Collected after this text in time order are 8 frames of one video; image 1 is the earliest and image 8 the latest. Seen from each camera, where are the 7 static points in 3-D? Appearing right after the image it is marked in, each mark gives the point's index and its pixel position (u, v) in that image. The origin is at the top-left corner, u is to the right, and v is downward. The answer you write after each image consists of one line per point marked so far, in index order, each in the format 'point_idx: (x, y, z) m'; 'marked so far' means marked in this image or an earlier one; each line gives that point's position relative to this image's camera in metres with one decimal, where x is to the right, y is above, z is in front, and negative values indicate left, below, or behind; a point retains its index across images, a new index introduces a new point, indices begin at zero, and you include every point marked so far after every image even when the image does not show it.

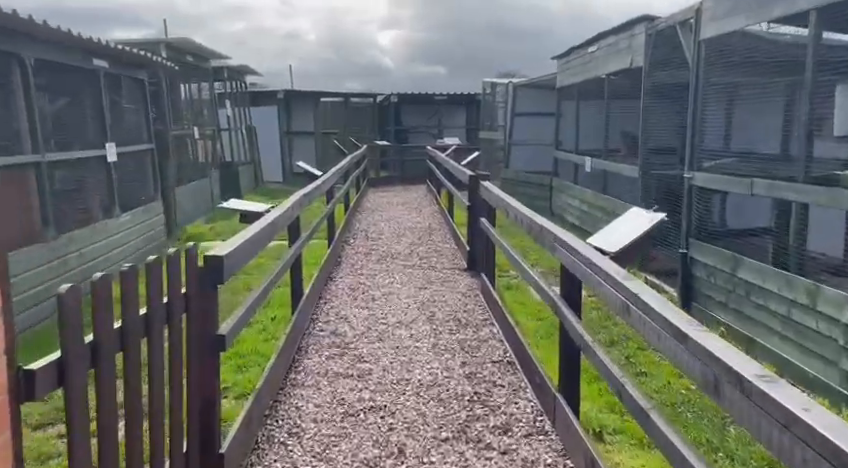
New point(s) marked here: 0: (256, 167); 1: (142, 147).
0: (-3.5, +1.4, +15.6) m
1: (-3.1, +0.9, +8.0) m
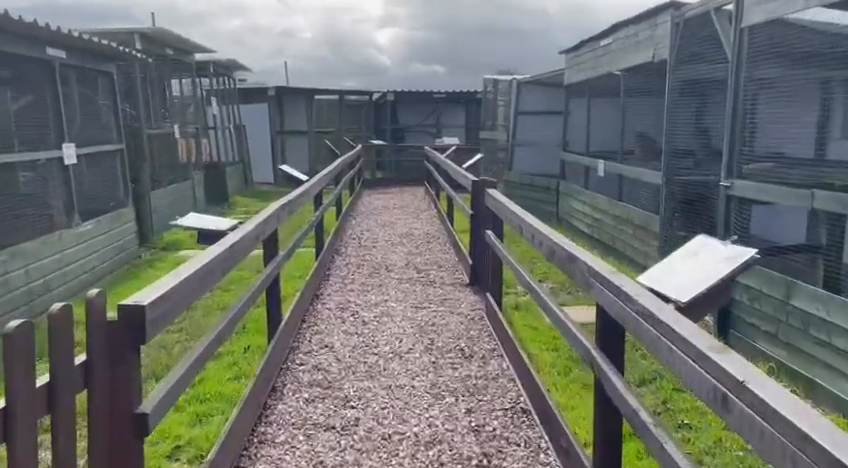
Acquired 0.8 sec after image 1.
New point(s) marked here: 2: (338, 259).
0: (-3.6, +1.3, +14.8) m
1: (-3.1, +0.8, +7.3) m
2: (-0.9, -0.3, +7.8) m
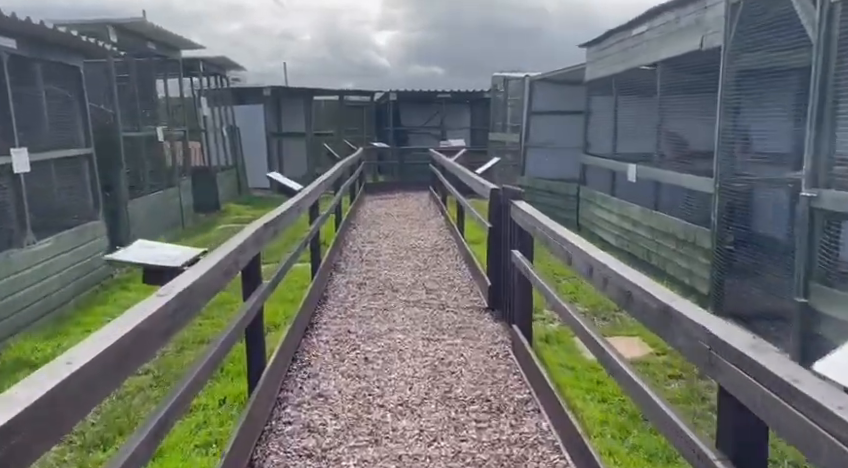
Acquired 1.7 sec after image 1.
0: (-3.5, +1.2, +14.0) m
1: (-3.0, +0.7, +6.4) m
2: (-0.8, -0.4, +6.9) m
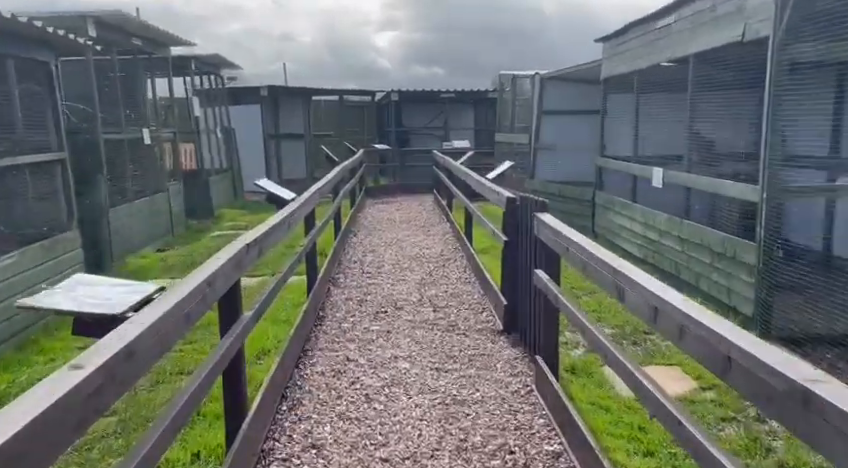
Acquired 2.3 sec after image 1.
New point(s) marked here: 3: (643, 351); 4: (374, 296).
0: (-3.4, +1.1, +13.4) m
1: (-3.0, +0.6, +5.8) m
2: (-0.8, -0.5, +6.3) m
3: (+1.4, -0.7, +4.7) m
4: (-0.4, -0.5, +6.2) m
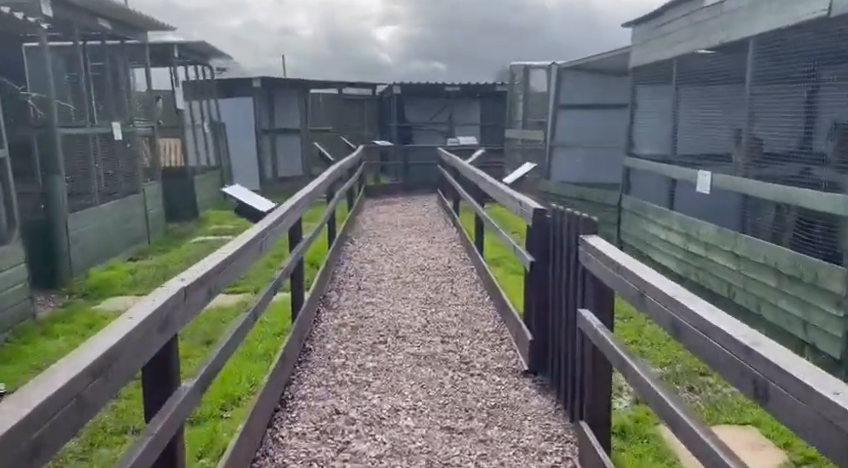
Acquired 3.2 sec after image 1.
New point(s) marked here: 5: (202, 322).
0: (-3.3, +1.0, +12.4) m
1: (-2.9, +0.5, +4.9) m
2: (-0.7, -0.6, +5.4) m
3: (+1.4, -0.8, +3.8) m
4: (-0.4, -0.6, +5.3) m
5: (-1.6, -0.6, +5.2) m
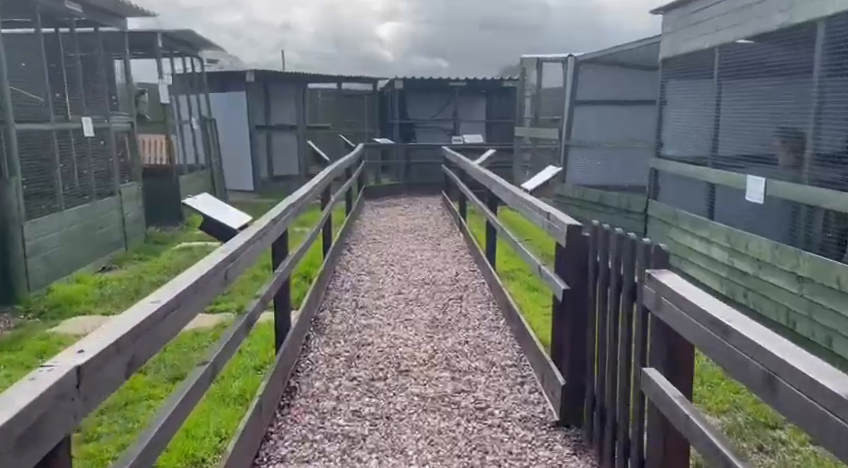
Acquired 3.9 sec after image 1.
0: (-3.3, +1.0, +11.7) m
1: (-2.9, +0.4, +4.2) m
2: (-0.7, -0.7, +4.7) m
3: (+1.5, -0.9, +3.0) m
4: (-0.3, -0.7, +4.5) m
5: (-1.5, -0.7, +4.5) m
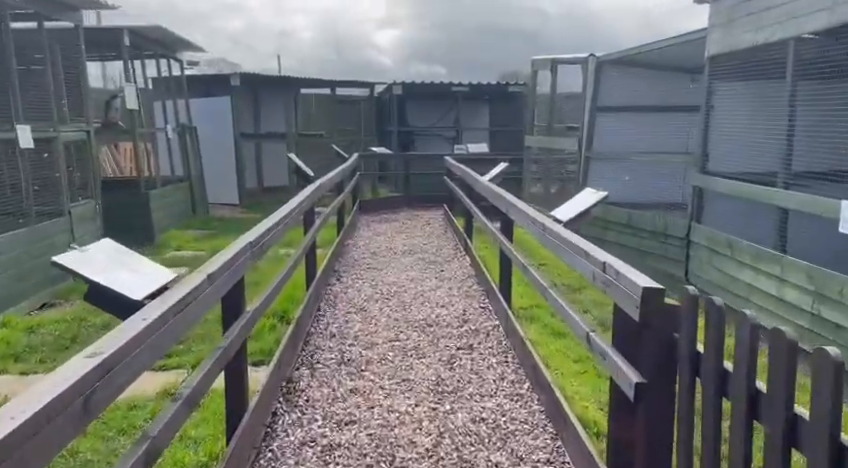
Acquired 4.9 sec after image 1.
0: (-3.3, +0.7, +10.6) m
1: (-2.9, +0.2, +3.1) m
2: (-0.7, -0.9, +3.6) m
3: (+1.5, -1.1, +1.9) m
4: (-0.3, -0.9, +3.4) m
5: (-1.5, -0.9, +3.4) m
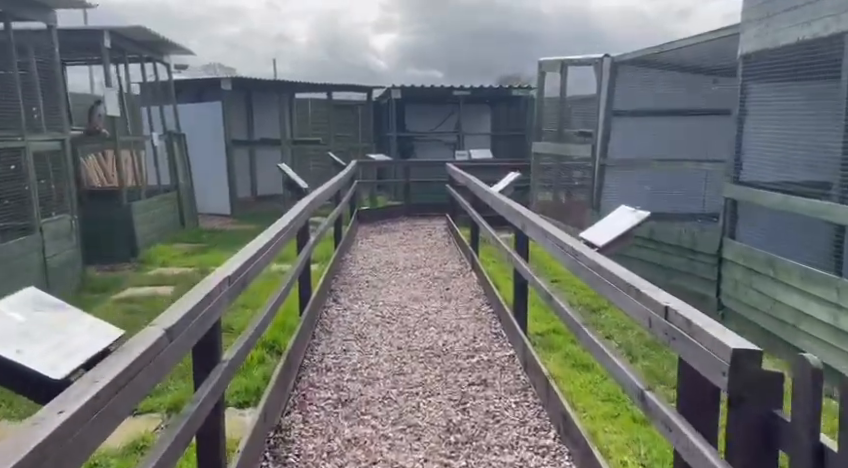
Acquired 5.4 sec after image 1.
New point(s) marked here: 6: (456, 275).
0: (-3.2, +0.5, +10.1) m
1: (-2.8, +0.1, +2.5) m
2: (-0.6, -1.0, +3.0) m
3: (+1.5, -1.2, +1.4) m
4: (-0.3, -1.0, +2.9) m
5: (-1.4, -1.0, +2.8) m
6: (+0.3, -0.4, +7.0) m
